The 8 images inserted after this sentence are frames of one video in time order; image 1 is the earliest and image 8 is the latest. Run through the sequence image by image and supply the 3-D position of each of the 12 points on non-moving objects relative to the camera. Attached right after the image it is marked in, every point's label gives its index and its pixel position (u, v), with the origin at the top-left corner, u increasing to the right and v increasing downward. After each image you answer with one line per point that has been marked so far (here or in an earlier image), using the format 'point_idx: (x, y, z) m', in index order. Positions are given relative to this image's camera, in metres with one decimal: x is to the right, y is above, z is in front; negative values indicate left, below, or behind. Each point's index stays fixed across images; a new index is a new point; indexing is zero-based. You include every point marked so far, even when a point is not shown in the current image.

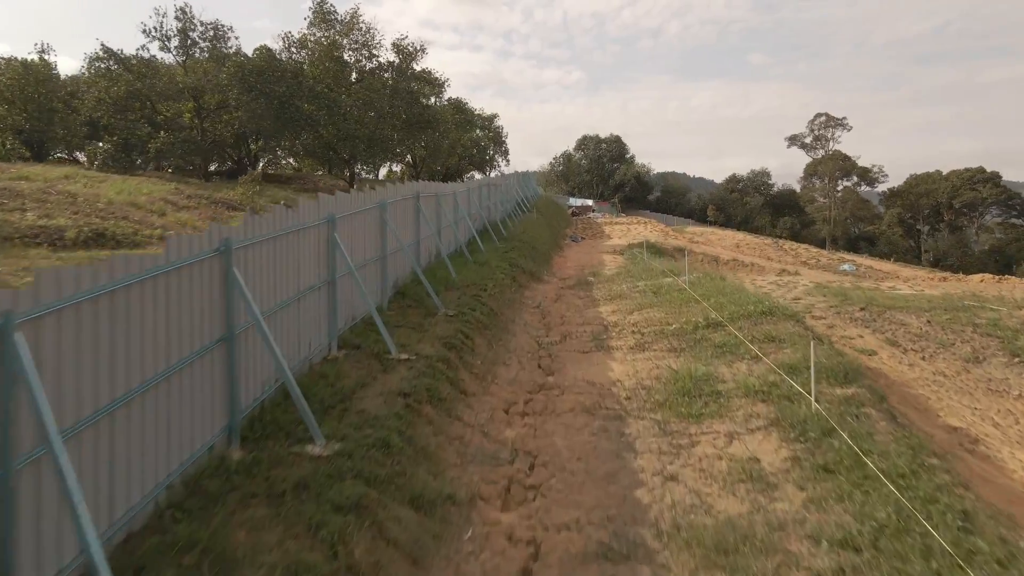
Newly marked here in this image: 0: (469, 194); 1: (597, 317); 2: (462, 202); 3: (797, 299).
0: (-0.9, +2.1, +16.3) m
1: (+1.1, -0.4, +9.7) m
2: (-1.0, +1.8, +15.0) m
3: (+4.9, -0.2, +12.9) m
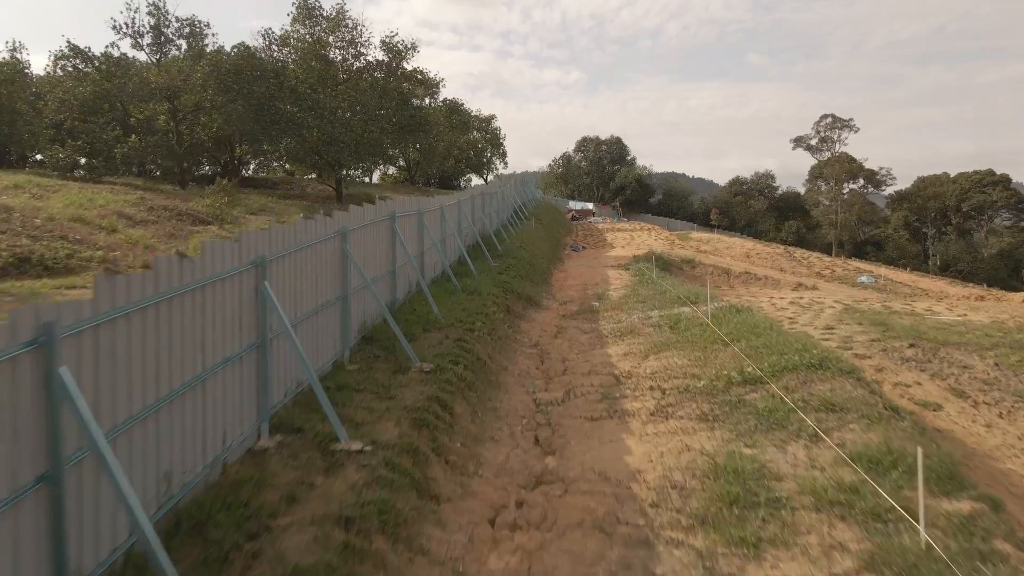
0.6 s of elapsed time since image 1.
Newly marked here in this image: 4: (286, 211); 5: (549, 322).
0: (-1.0, +1.7, +14.7) m
1: (+1.0, -0.8, +8.1) m
2: (-1.0, +1.3, +13.5) m
3: (+4.8, -0.6, +11.4) m
4: (-5.9, +2.0, +19.6) m
5: (+0.5, -0.5, +10.8) m
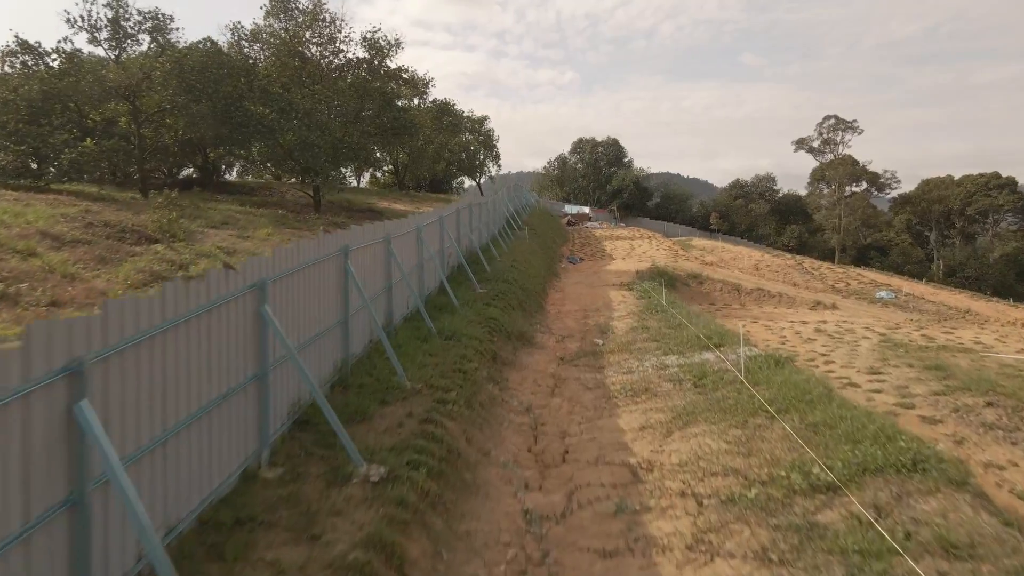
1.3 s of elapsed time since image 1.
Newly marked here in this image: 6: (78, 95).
0: (-1.1, +1.2, +12.9) m
1: (+0.9, -1.3, +6.3) m
2: (-1.2, +0.8, +11.6) m
3: (+4.7, -1.1, +9.5) m
4: (-6.1, +1.5, +17.7) m
5: (+0.4, -1.0, +9.0) m
6: (-11.4, +5.1, +19.7) m
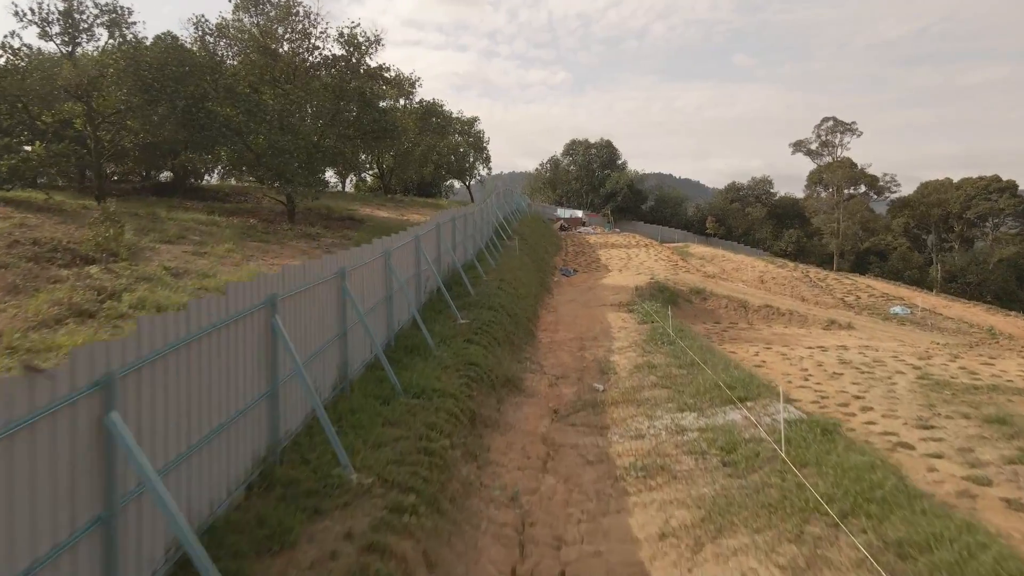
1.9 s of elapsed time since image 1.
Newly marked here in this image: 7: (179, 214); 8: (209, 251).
0: (-1.4, +0.7, +11.3) m
1: (+0.8, -1.7, +4.7) m
2: (-1.4, +0.4, +10.0) m
3: (+4.5, -1.6, +8.0) m
4: (-6.4, +1.1, +16.1) m
5: (+0.2, -1.4, +7.4) m
6: (-11.7, +4.7, +18.0) m
7: (-8.5, +1.9, +19.2) m
8: (-5.8, +0.7, +14.4) m
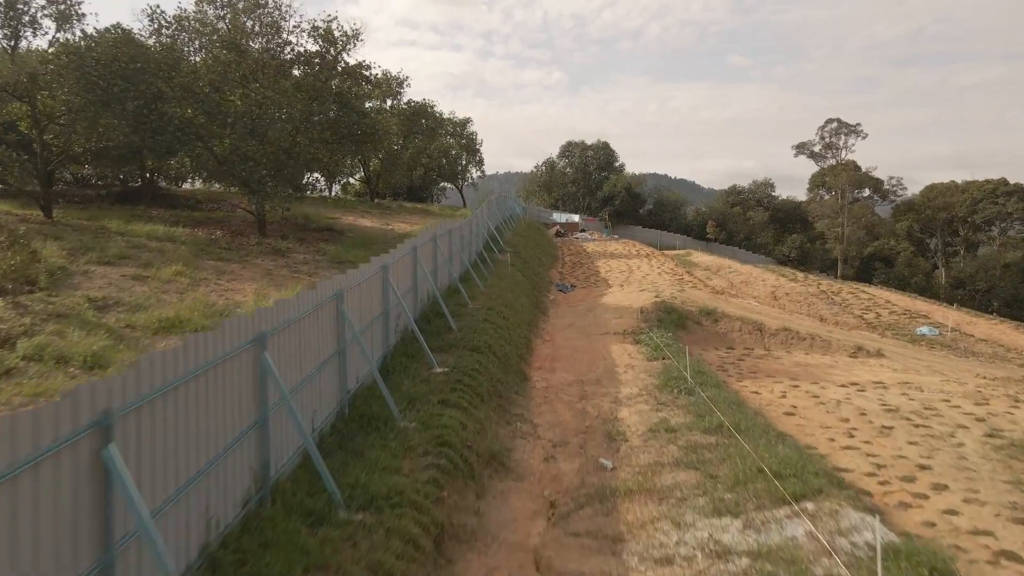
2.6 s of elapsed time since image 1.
0: (-1.5, +0.3, +9.4) m
1: (+0.6, -2.2, +2.9) m
2: (-1.6, -0.1, +8.2) m
3: (+4.4, -2.0, +6.2) m
4: (-6.5, +0.6, +14.2) m
5: (+0.1, -1.9, +5.5) m
6: (-11.9, +4.2, +16.1) m
7: (-8.7, +1.4, +17.3) m
8: (-6.0, +0.2, +12.5) m
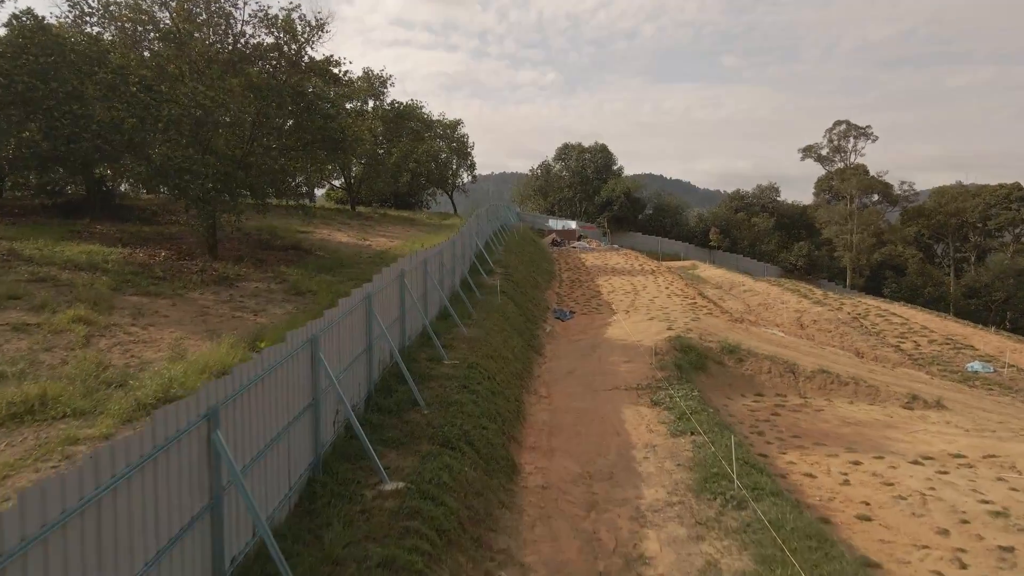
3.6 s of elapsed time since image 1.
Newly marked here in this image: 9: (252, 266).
0: (-1.7, -0.4, +6.8) m
1: (+0.5, -2.9, +0.3) m
2: (-1.7, -0.7, +5.5) m
3: (+4.2, -2.7, +3.6) m
4: (-6.7, -0.1, +11.5) m
5: (0.0, -2.6, +2.9) m
6: (-12.1, +3.5, +13.4) m
7: (-8.9, +0.7, +14.7) m
8: (-6.2, -0.5, +9.9) m
9: (-5.8, +0.5, +16.7) m
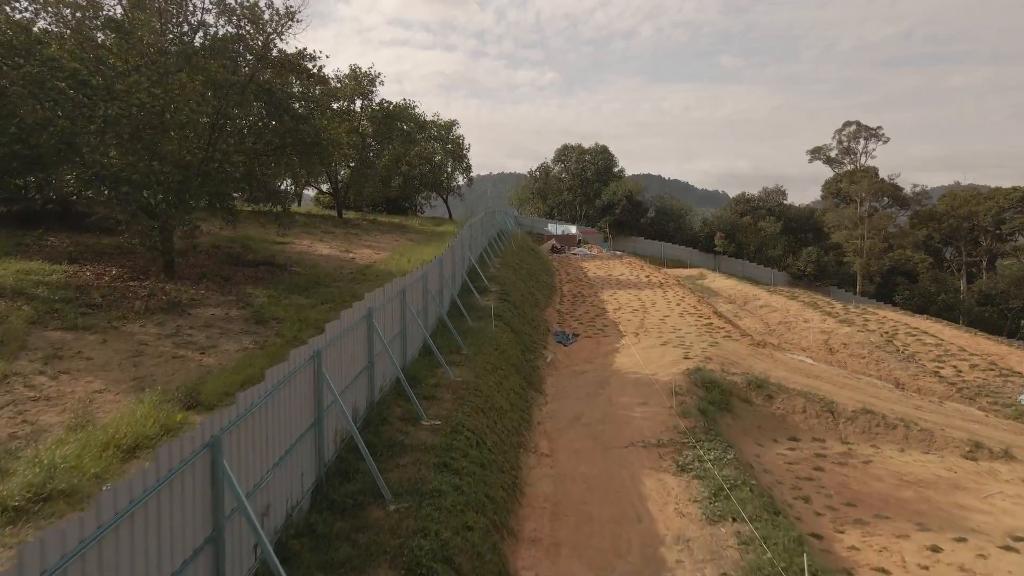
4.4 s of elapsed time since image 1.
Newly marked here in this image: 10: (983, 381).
0: (-1.7, -0.9, +4.8) m
1: (+0.5, -3.3, -1.7) m
2: (-1.8, -1.2, +3.6) m
3: (+4.2, -3.2, +1.6) m
4: (-6.8, -0.5, +9.6) m
5: (-0.1, -3.0, +1.0) m
6: (-12.1, +3.0, +11.4) m
7: (-9.0, +0.3, +12.7) m
8: (-6.2, -0.9, +7.9) m
9: (-5.9, 0.0, +14.8) m
10: (+10.5, -2.0, +16.8) m
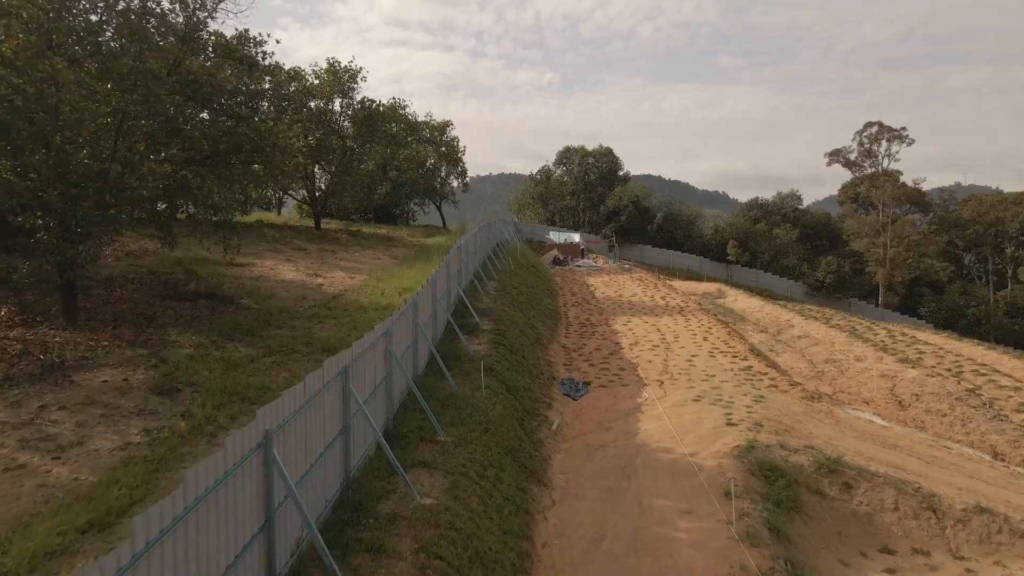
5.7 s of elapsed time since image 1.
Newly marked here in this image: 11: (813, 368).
0: (-1.8, -1.6, +1.6) m
1: (+0.4, -4.0, -4.9) m
2: (-1.8, -1.9, +0.3) m
3: (+4.1, -3.9, -1.6) m
4: (-6.9, -1.2, +6.3) m
5: (-0.2, -3.7, -2.3) m
6: (-12.2, +2.3, +8.2) m
7: (-9.1, -0.5, +9.5) m
8: (-6.3, -1.6, +4.7) m
9: (-6.0, -0.7, +11.5) m
10: (+10.4, -2.8, +13.5) m
11: (+6.5, -1.7, +16.4) m
